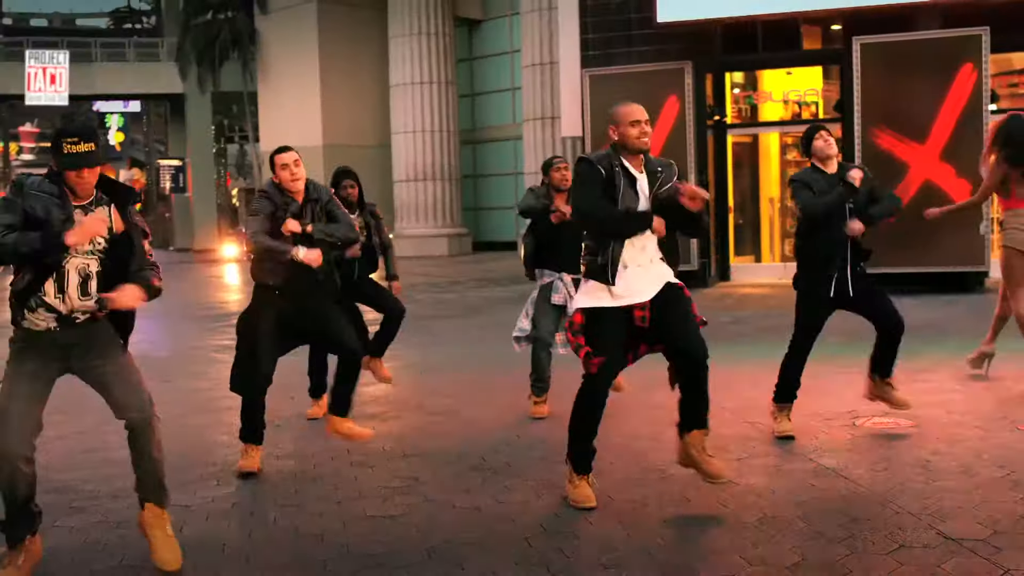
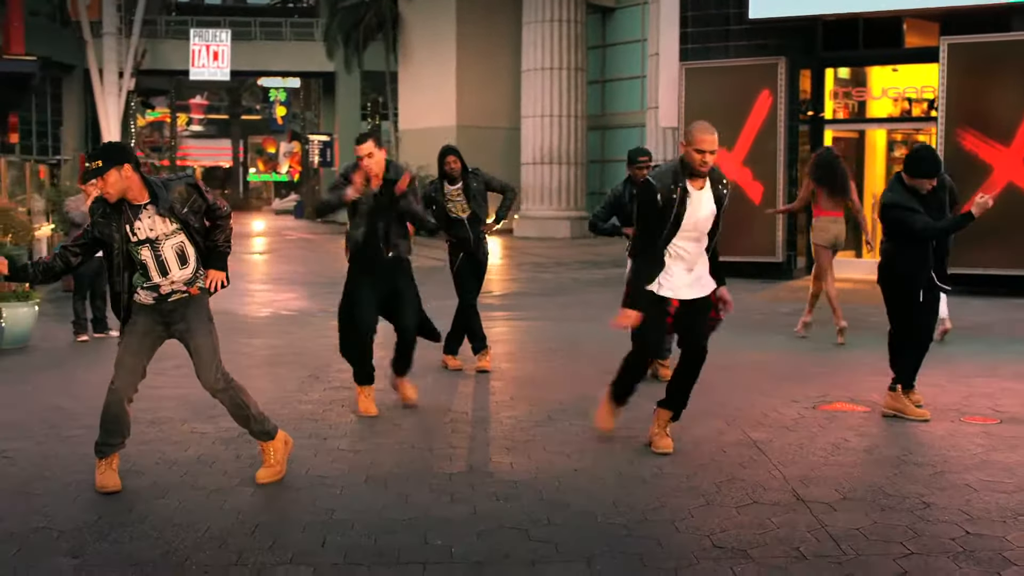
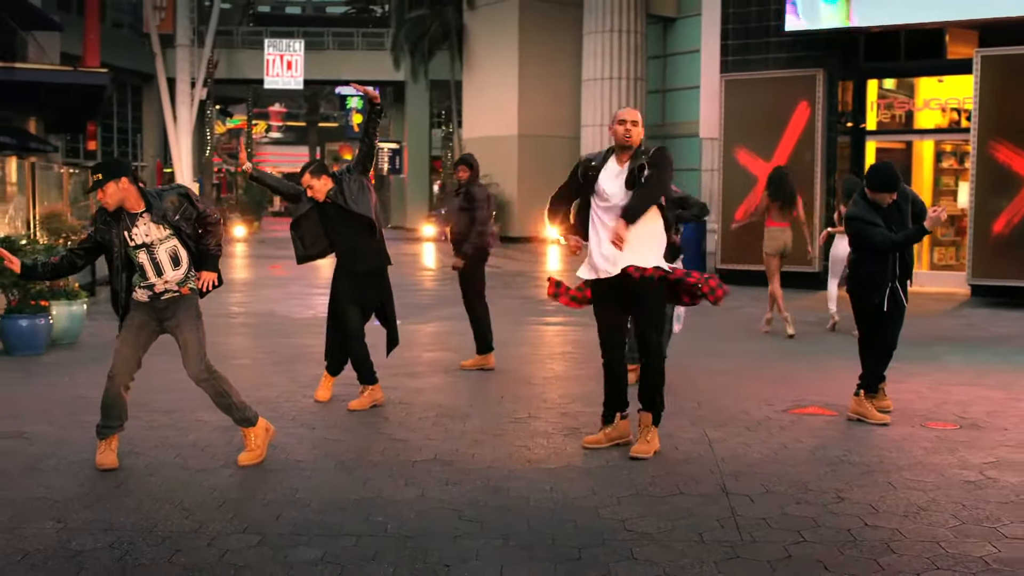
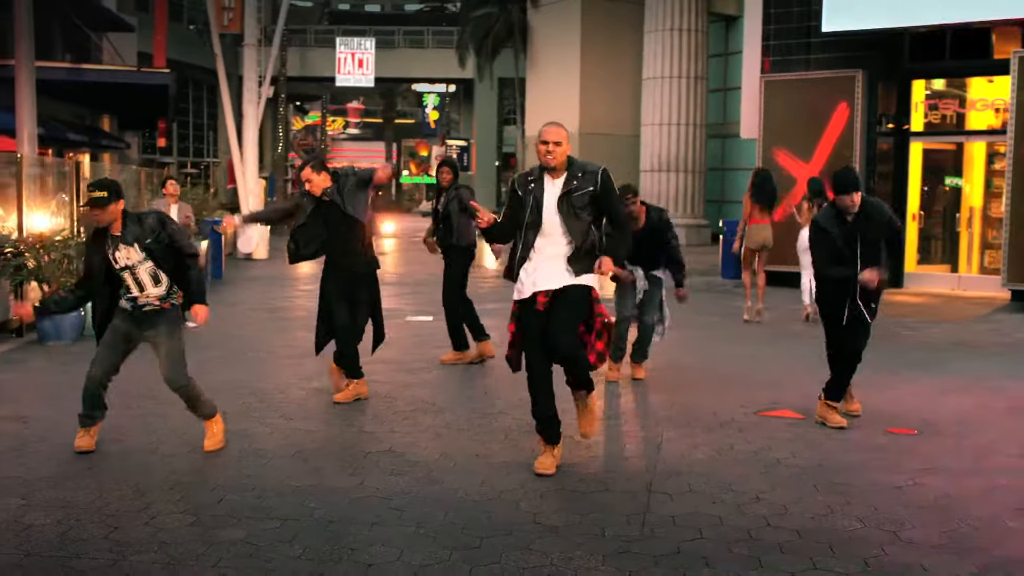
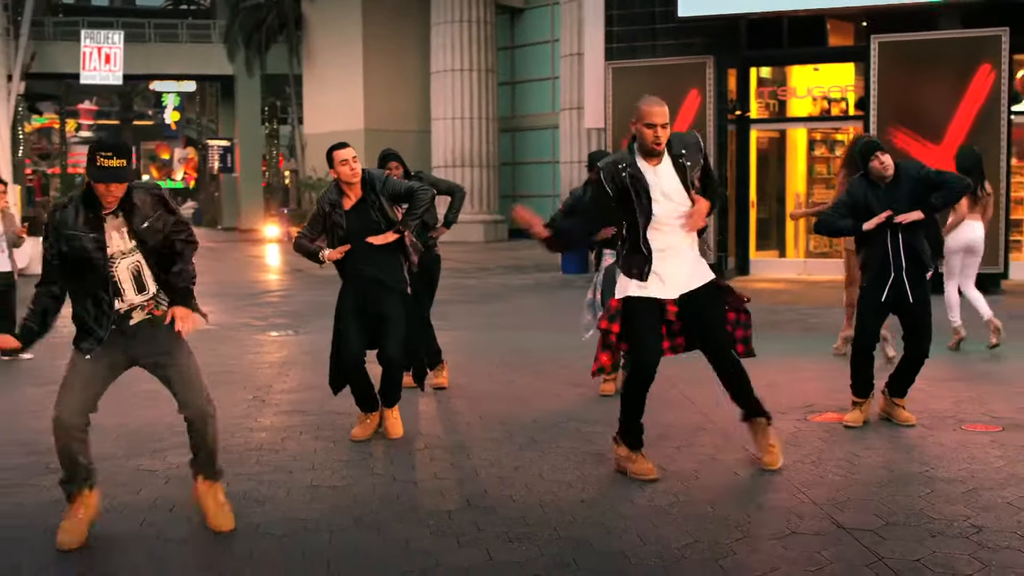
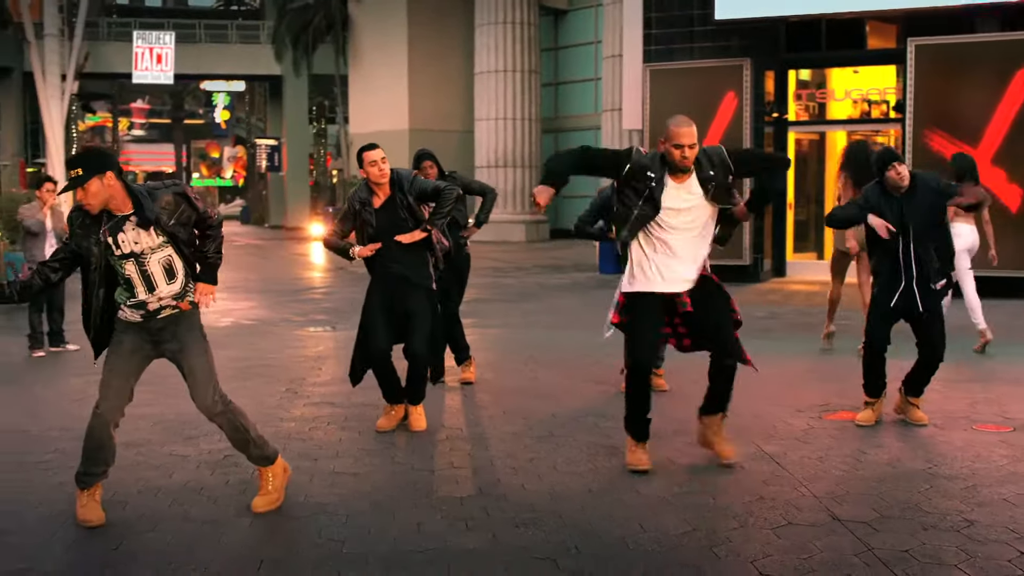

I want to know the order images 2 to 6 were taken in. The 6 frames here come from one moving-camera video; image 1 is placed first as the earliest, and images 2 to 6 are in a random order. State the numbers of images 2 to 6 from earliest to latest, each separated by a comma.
5, 6, 2, 3, 4
